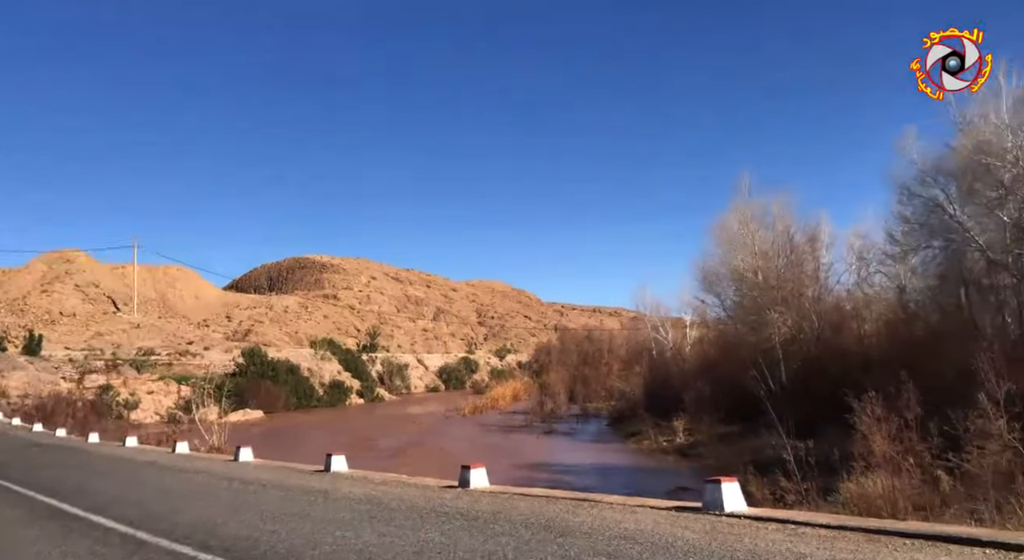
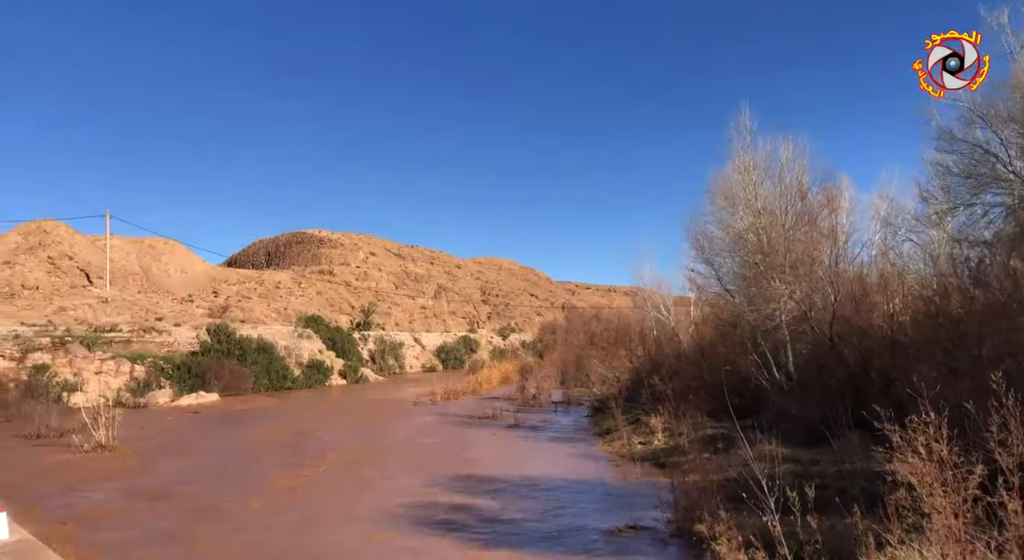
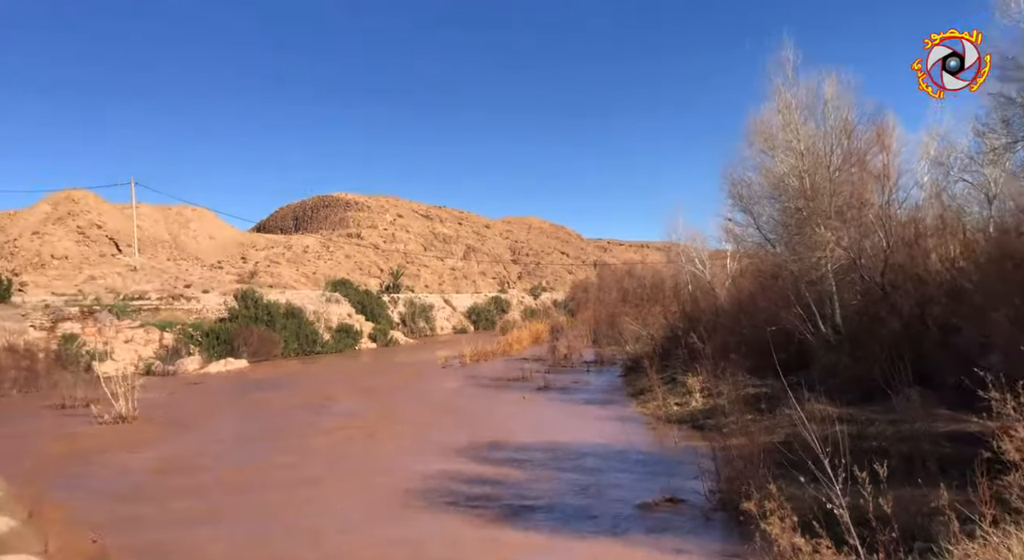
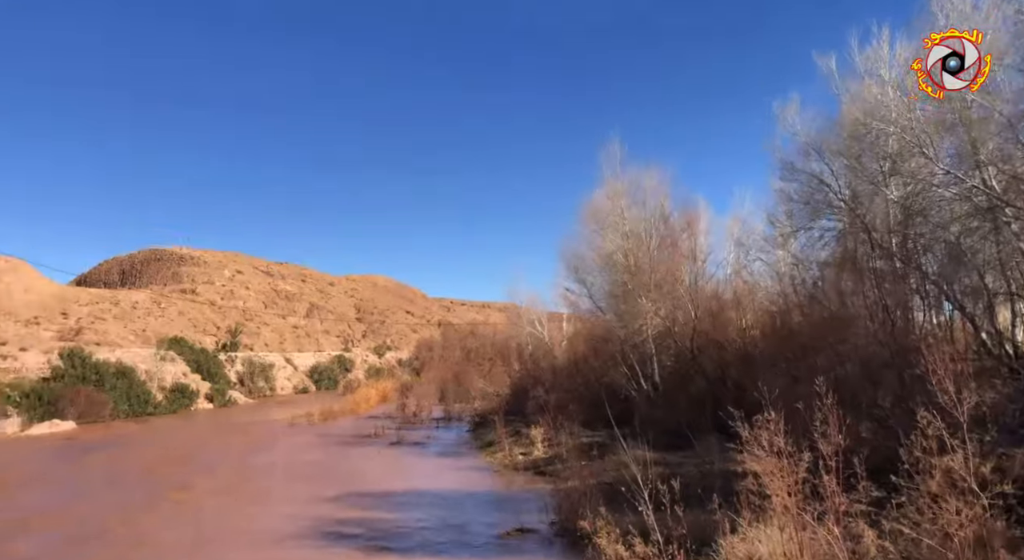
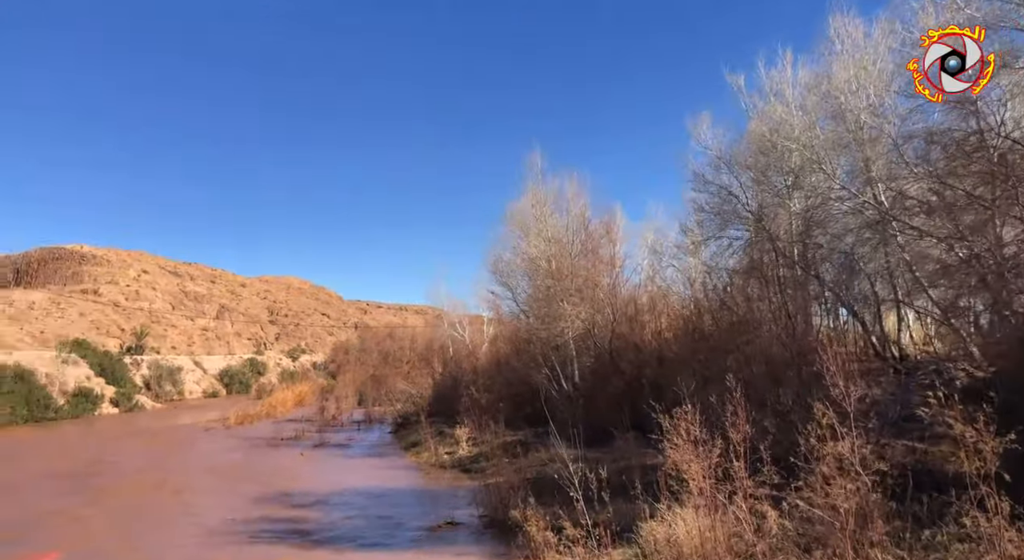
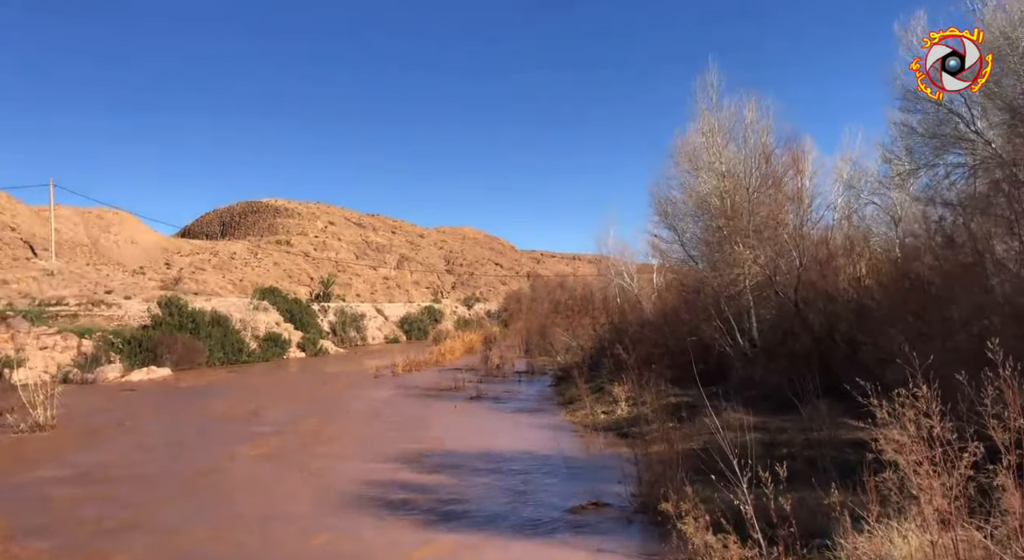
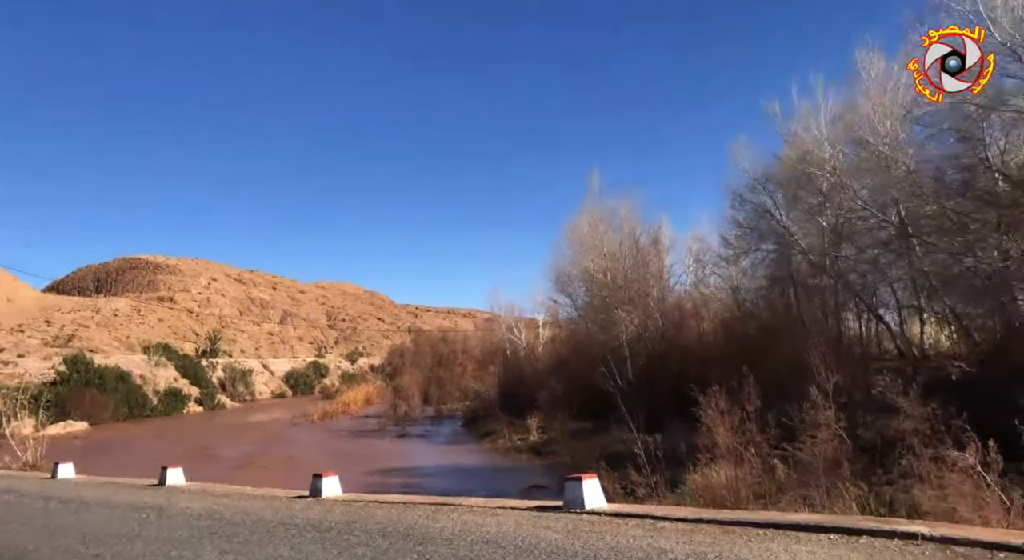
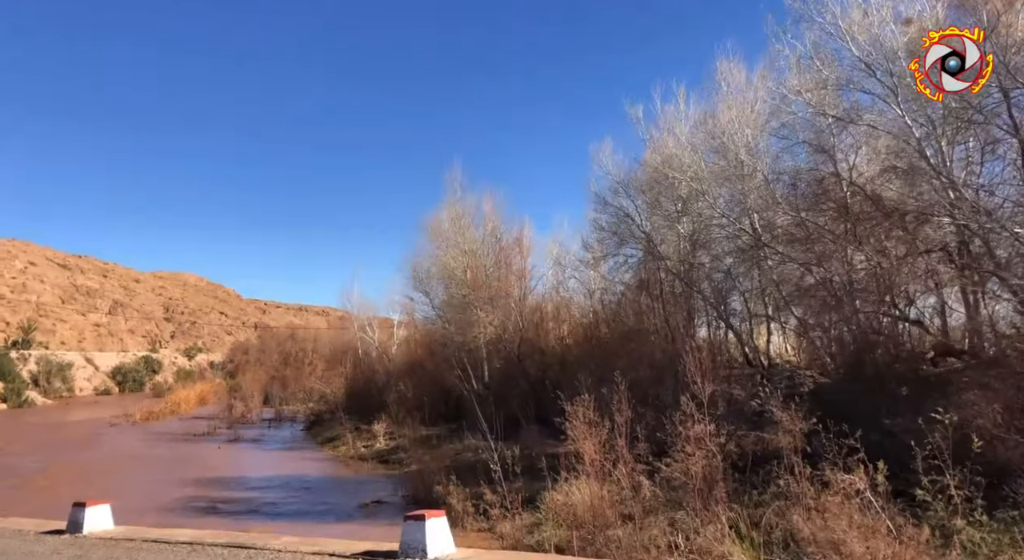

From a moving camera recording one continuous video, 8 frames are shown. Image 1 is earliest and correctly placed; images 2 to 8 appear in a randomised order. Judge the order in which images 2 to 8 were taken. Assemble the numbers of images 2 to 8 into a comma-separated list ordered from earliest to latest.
7, 8, 5, 4, 2, 6, 3
